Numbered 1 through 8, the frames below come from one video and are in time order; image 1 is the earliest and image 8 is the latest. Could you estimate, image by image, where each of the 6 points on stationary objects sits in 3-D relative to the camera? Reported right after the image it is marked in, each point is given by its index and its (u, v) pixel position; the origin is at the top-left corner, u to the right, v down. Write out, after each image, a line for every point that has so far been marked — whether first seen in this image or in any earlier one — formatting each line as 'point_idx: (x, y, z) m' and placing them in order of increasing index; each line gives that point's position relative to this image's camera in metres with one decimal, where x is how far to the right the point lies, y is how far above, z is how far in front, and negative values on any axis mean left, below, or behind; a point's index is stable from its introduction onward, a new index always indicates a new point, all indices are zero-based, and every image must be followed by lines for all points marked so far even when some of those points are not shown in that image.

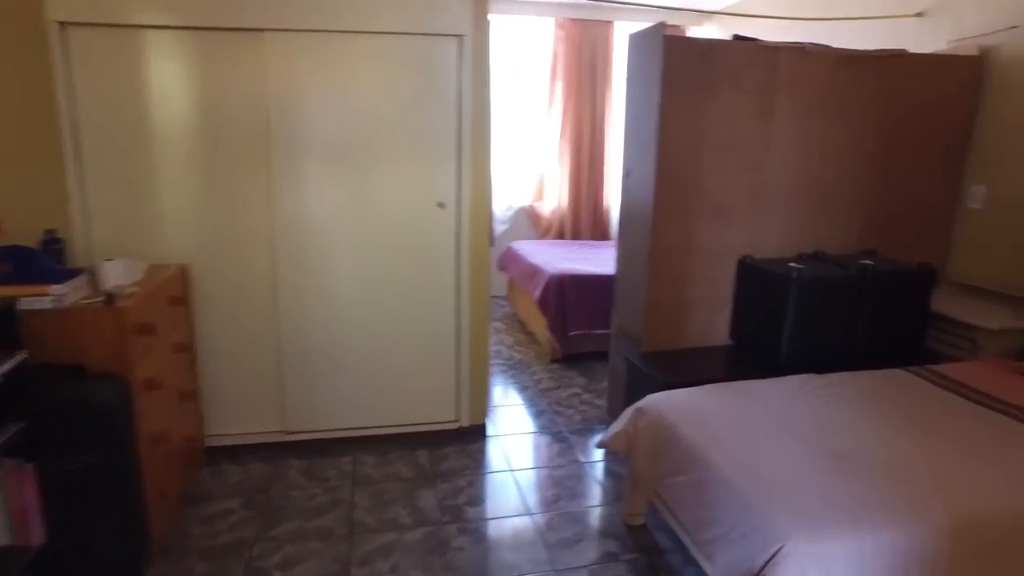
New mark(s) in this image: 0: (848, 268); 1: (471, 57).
0: (+1.4, +0.1, +2.8) m
1: (-0.2, +0.9, +2.7) m
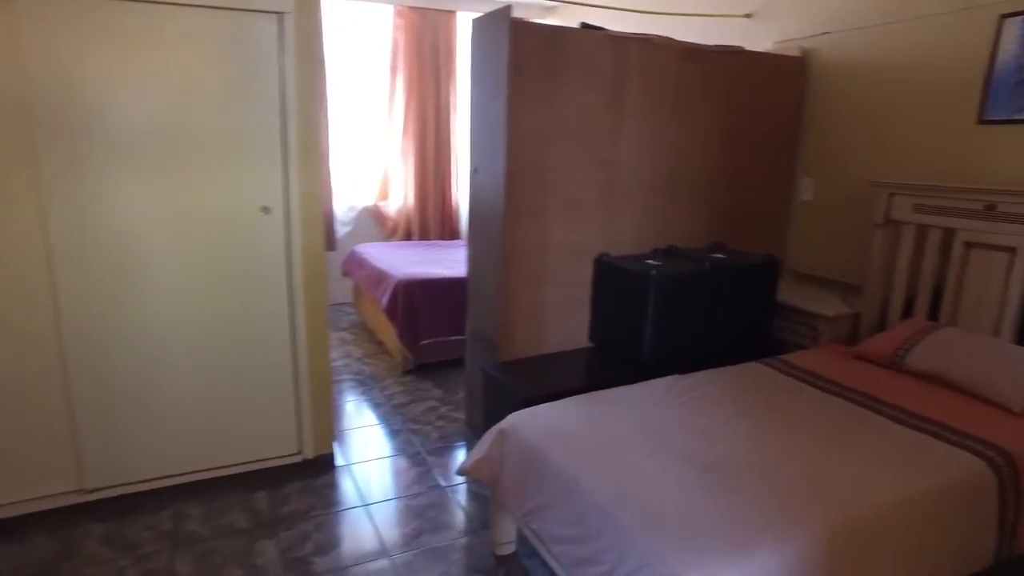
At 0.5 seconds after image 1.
0: (+0.8, +0.1, +2.8) m
1: (-0.8, +0.9, +2.4) m
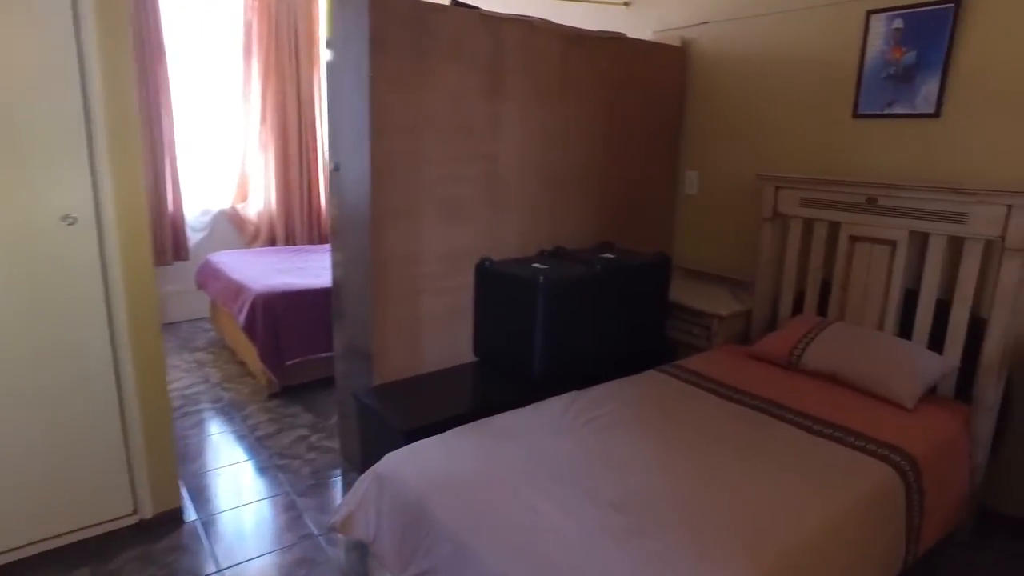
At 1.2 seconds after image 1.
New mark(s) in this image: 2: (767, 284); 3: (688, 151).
0: (+0.3, +0.1, +2.6) m
1: (-1.2, +0.8, +2.0) m
2: (+1.1, 0.0, +2.8) m
3: (+0.9, +0.7, +3.3) m
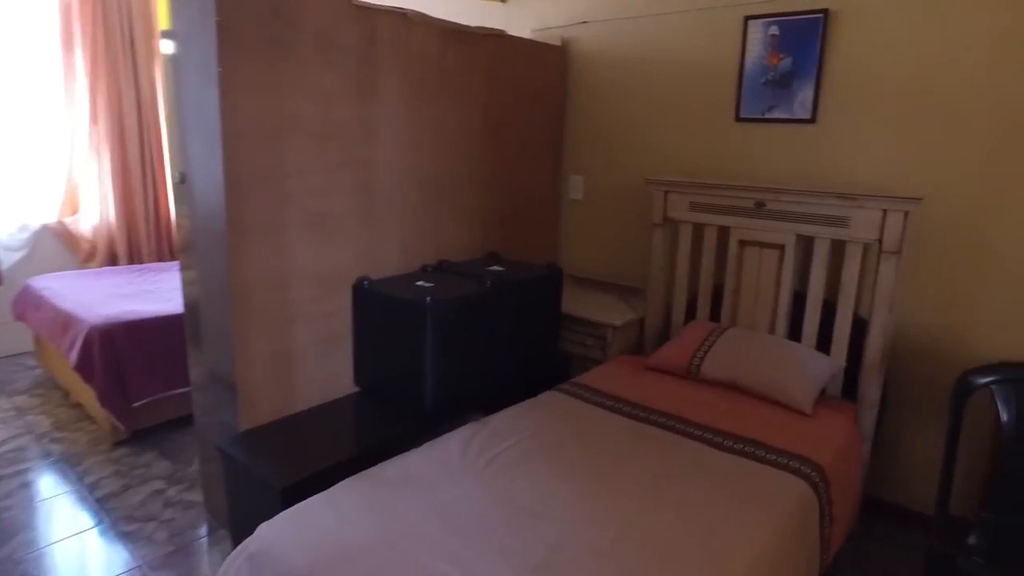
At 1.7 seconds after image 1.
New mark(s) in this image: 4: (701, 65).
0: (-0.1, 0.0, +2.4) m
1: (-1.5, +0.7, +1.5) m
2: (+0.6, 0.0, +2.8) m
3: (+0.3, +0.6, +3.1) m
4: (+0.8, +0.9, +2.7) m
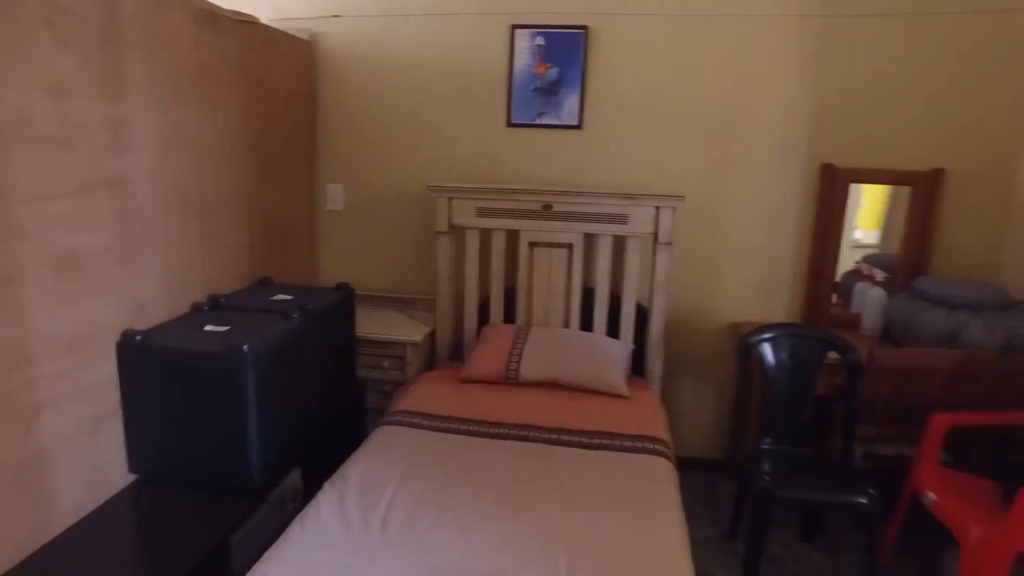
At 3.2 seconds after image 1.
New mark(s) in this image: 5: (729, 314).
0: (-0.7, -0.1, +2.0) m
1: (-1.5, +0.4, +0.5) m
2: (-0.3, -0.1, +2.7) m
3: (-0.8, +0.5, +2.8) m
4: (-0.2, +0.9, +2.7) m
5: (+0.9, -0.1, +2.7) m
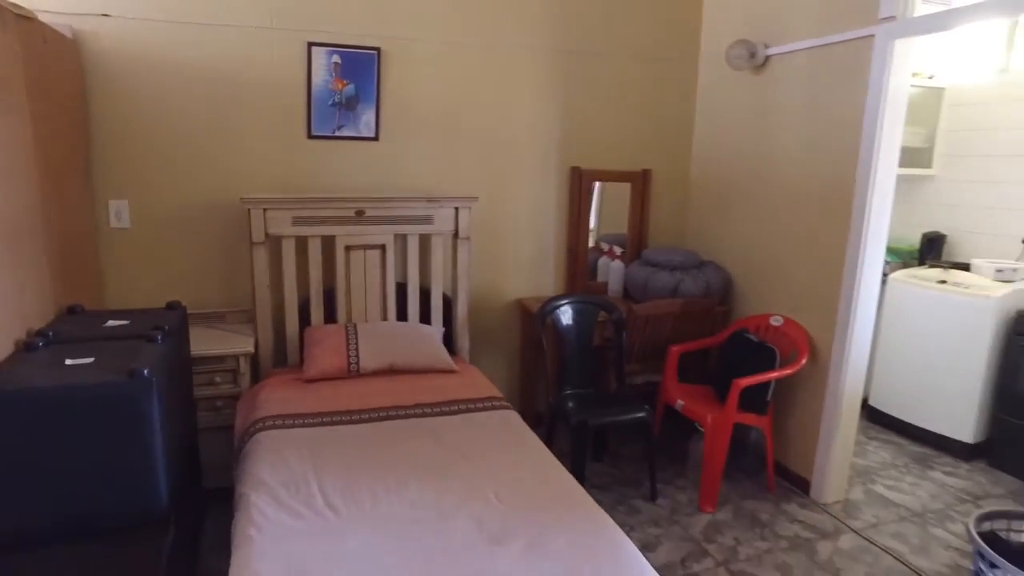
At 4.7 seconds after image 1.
0: (-1.0, -0.1, +1.9) m
1: (-1.1, +0.3, +0.2) m
2: (-1.0, -0.1, +2.7) m
3: (-1.6, +0.4, +2.6) m
4: (-1.0, +0.8, +2.7) m
5: (0.0, 0.0, +3.3) m
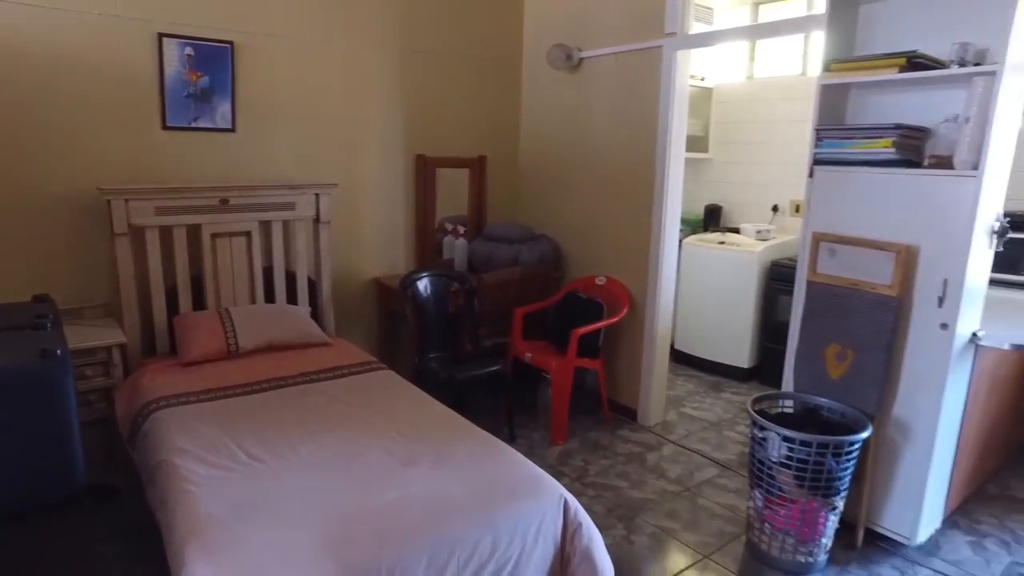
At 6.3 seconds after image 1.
0: (-1.4, -0.1, +2.0) m
1: (-1.0, +0.4, +0.3) m
2: (-1.5, -0.1, +2.7) m
3: (-2.1, +0.4, +2.4) m
4: (-1.6, +0.9, +2.7) m
5: (-0.8, +0.1, +3.6) m
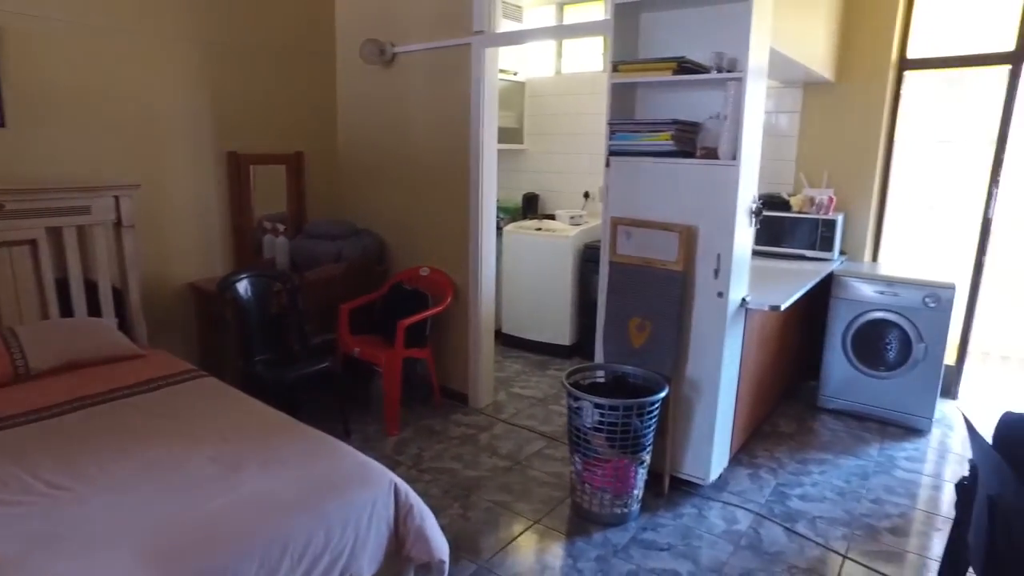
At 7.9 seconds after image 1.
0: (-1.8, -0.2, +1.7) m
1: (-1.1, +0.3, +0.1) m
2: (-2.2, -0.1, +2.4) m
3: (-2.7, +0.3, +1.9) m
4: (-2.3, +0.8, +2.3) m
5: (-1.6, +0.1, +3.3) m
